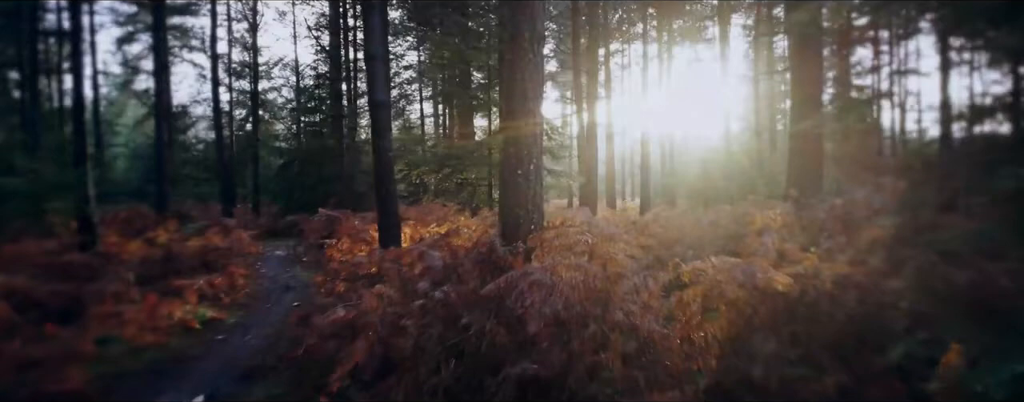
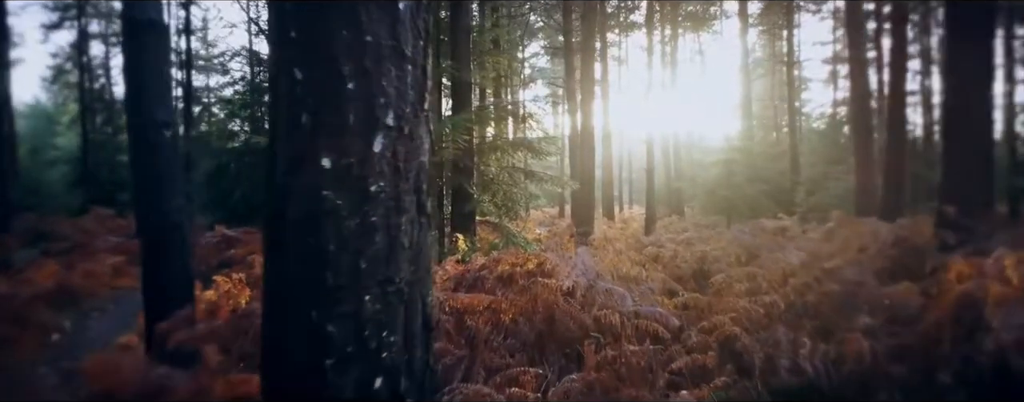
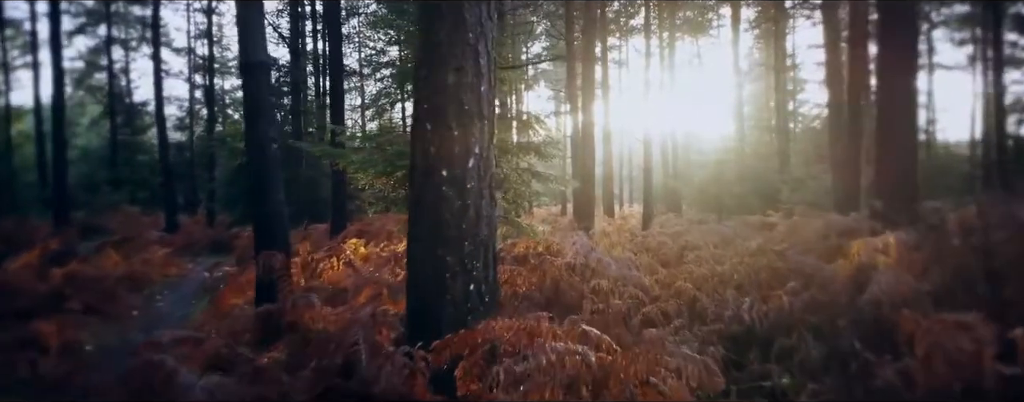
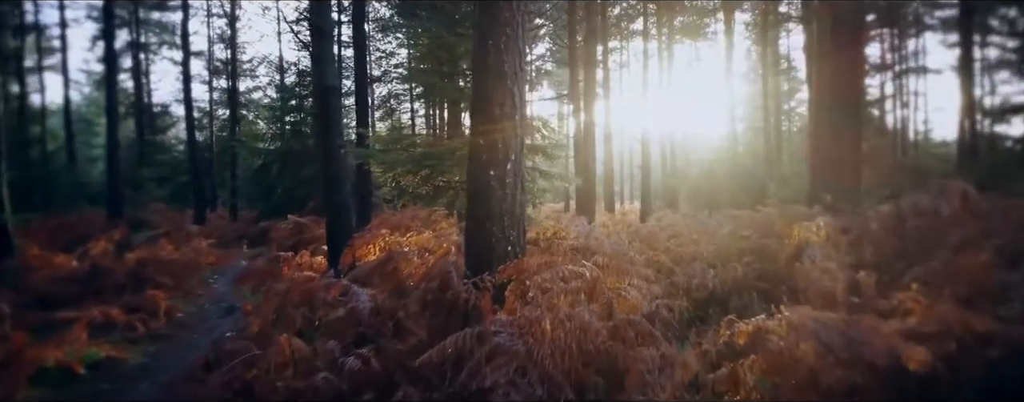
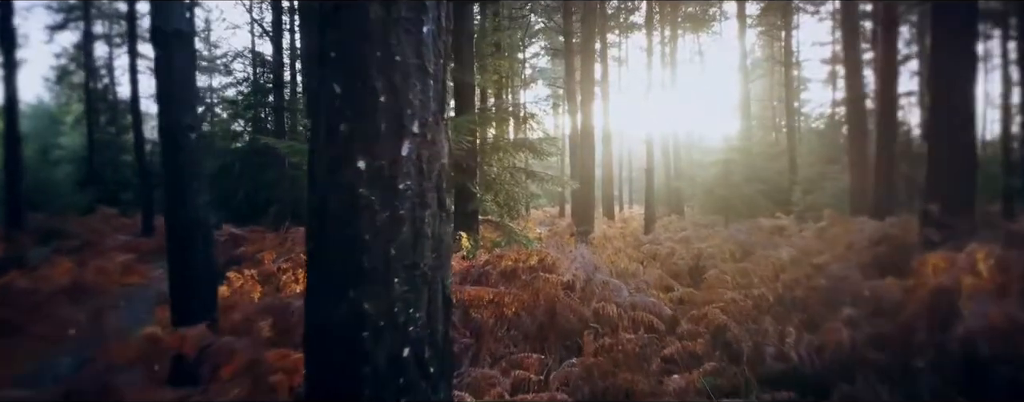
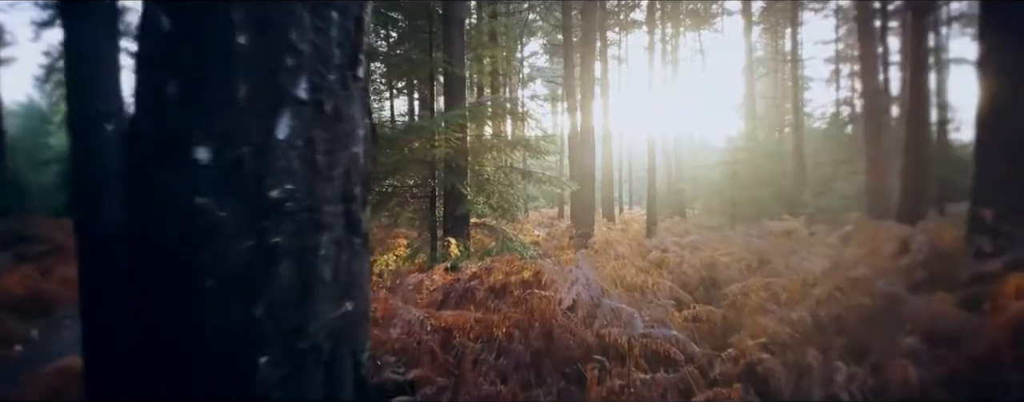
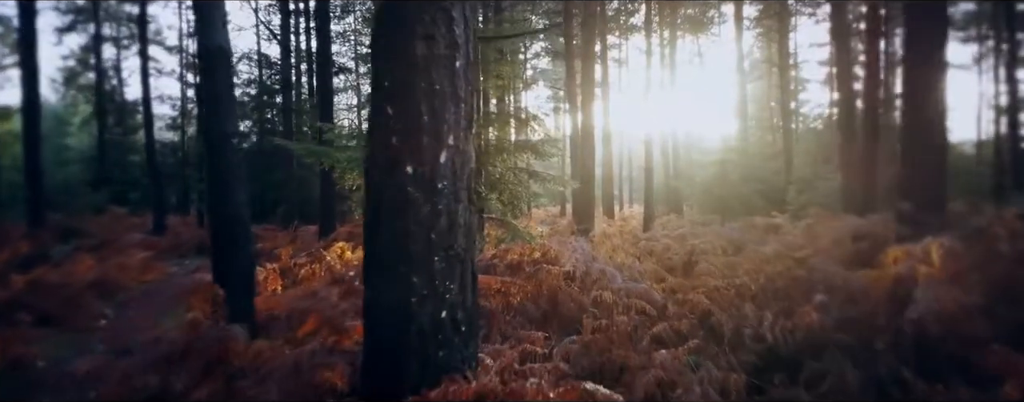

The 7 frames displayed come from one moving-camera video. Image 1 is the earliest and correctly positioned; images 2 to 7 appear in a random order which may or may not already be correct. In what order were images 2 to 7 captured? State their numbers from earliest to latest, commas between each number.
4, 3, 7, 5, 2, 6
